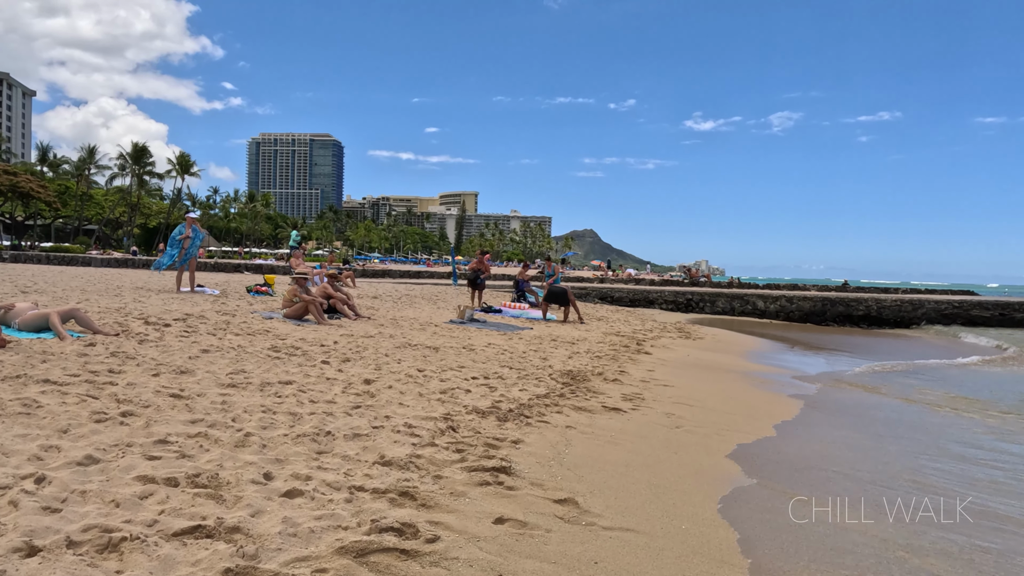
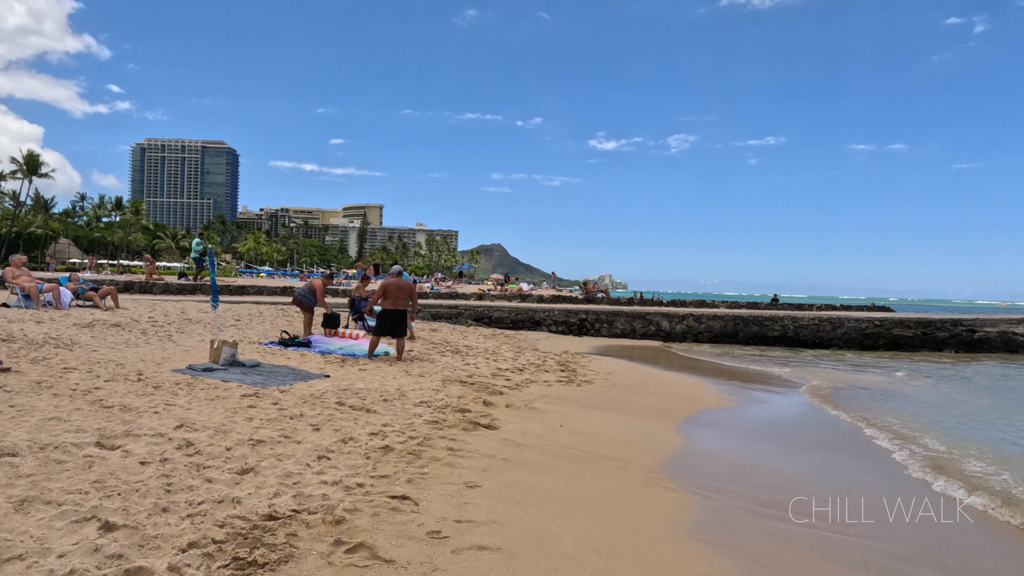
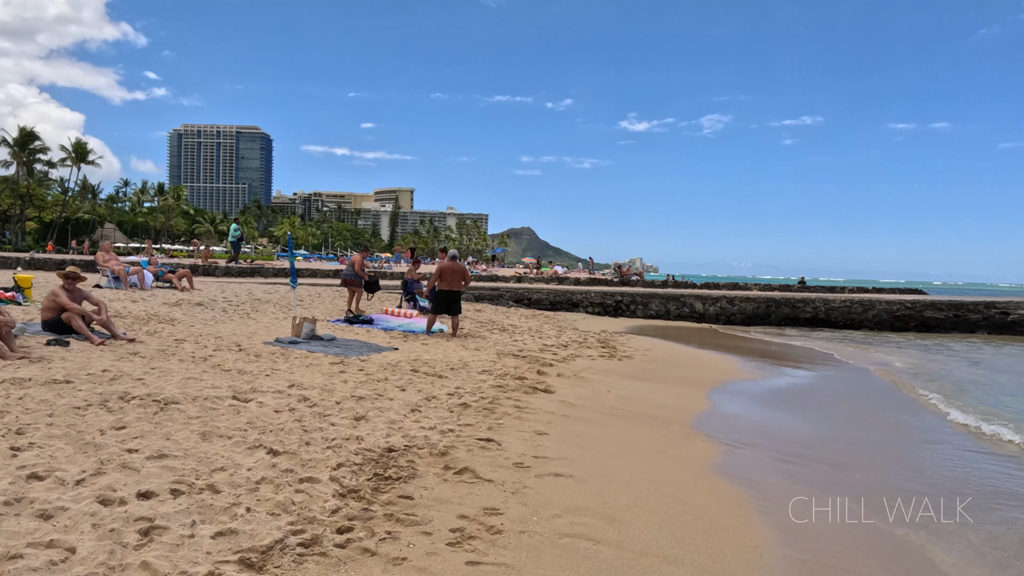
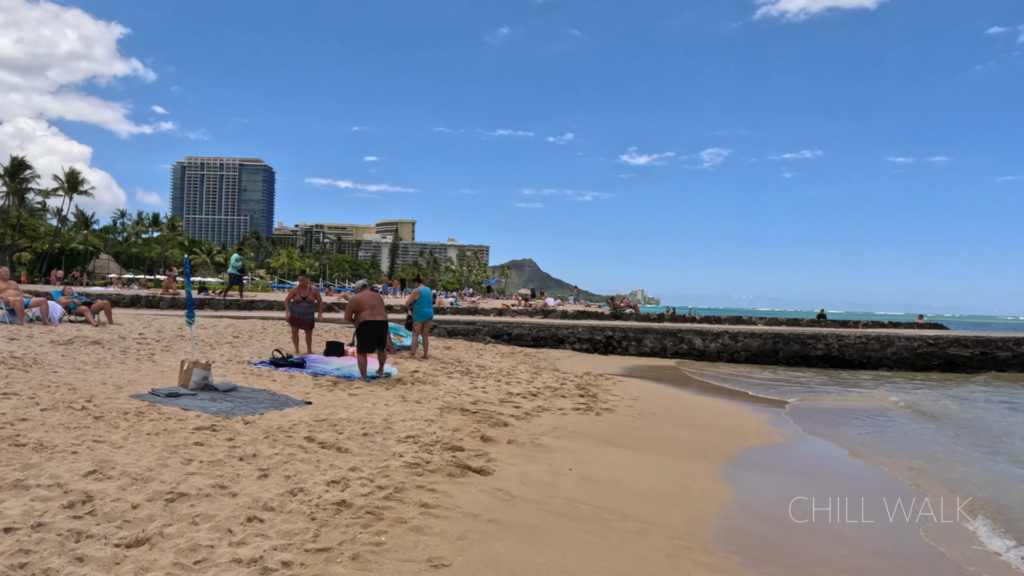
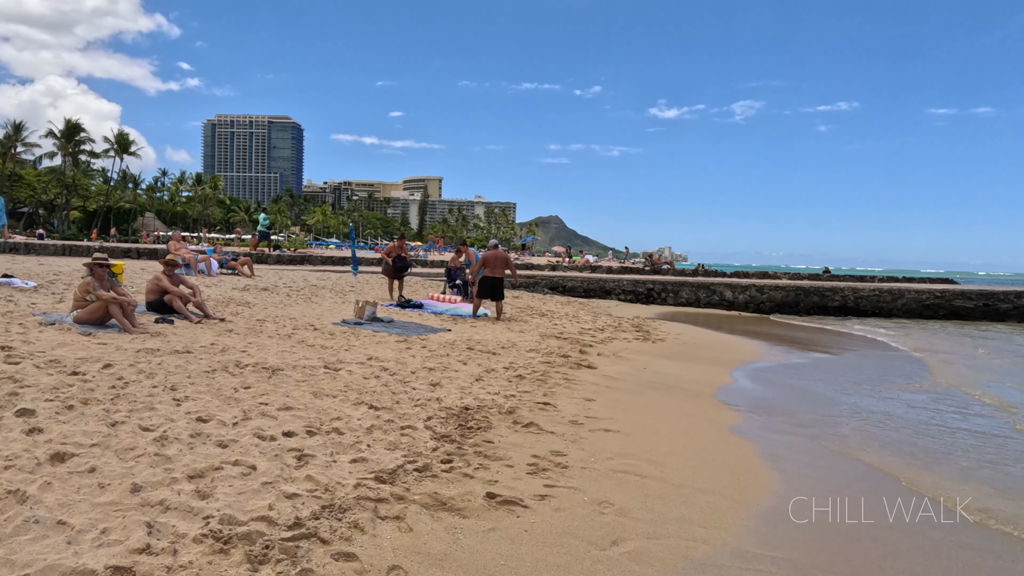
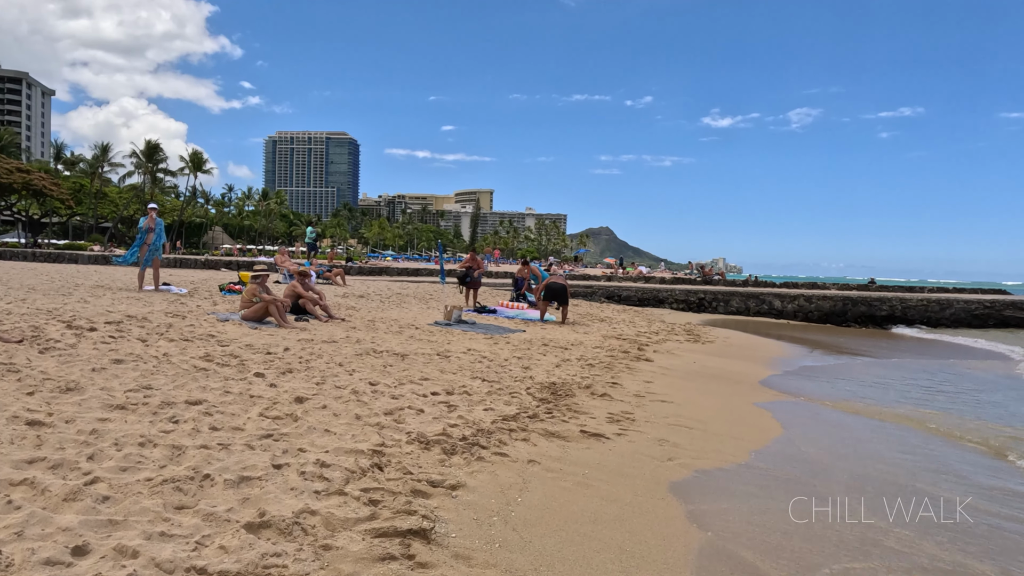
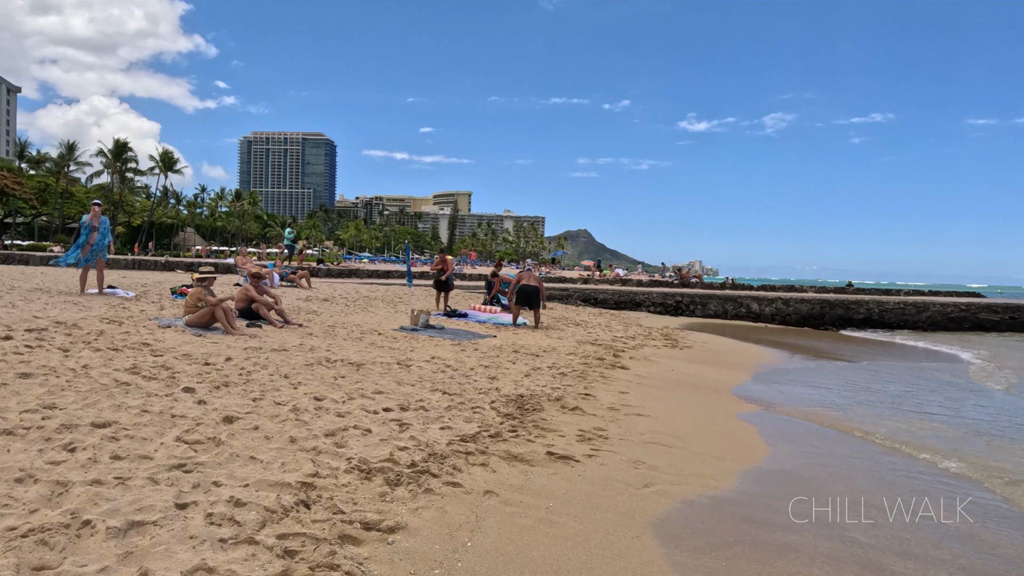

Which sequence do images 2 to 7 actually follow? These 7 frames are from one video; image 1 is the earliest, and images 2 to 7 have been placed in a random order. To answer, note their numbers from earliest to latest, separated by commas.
6, 7, 5, 3, 2, 4
